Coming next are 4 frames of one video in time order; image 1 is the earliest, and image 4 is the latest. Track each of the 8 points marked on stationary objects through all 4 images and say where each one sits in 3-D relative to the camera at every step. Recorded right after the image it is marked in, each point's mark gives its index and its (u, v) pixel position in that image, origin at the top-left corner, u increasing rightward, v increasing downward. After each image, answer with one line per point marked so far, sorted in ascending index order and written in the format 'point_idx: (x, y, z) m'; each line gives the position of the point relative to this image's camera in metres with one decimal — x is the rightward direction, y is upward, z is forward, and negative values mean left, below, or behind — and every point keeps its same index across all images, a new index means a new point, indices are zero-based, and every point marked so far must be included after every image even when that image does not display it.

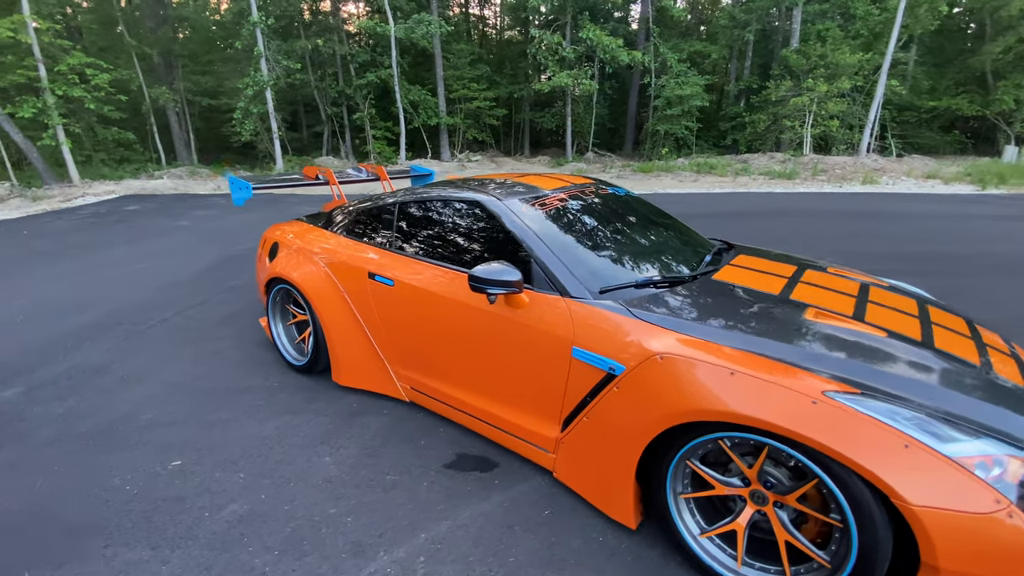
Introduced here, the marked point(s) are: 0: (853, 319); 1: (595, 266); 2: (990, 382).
0: (+1.5, -0.1, +2.1) m
1: (+0.4, +0.1, +2.5) m
2: (+1.8, -0.4, +1.8) m
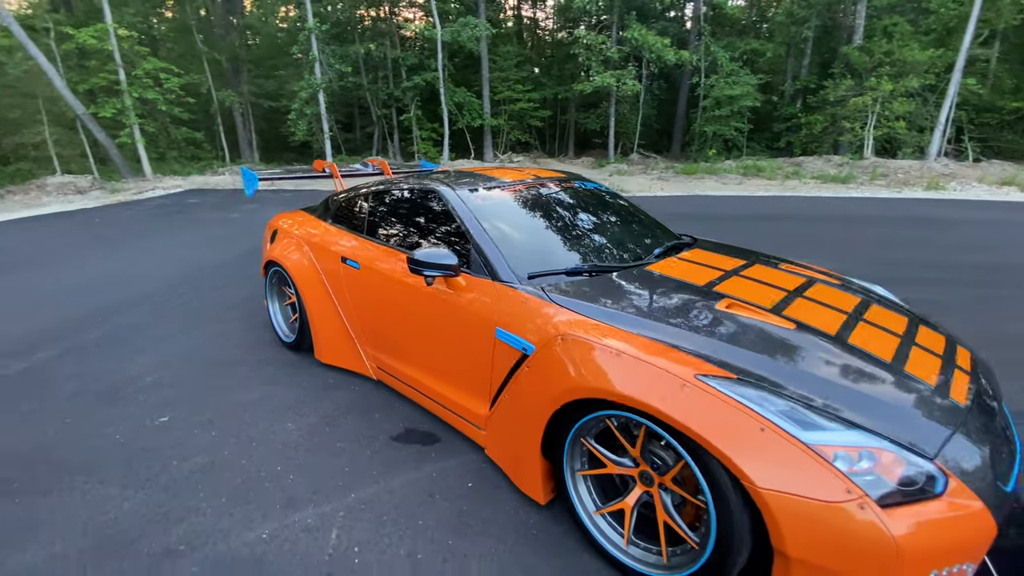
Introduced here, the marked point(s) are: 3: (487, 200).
0: (+1.1, -0.1, +2.1) m
1: (+0.1, +0.2, +2.6) m
2: (+1.4, -0.4, +1.8) m
3: (-0.2, +0.5, +2.9) m
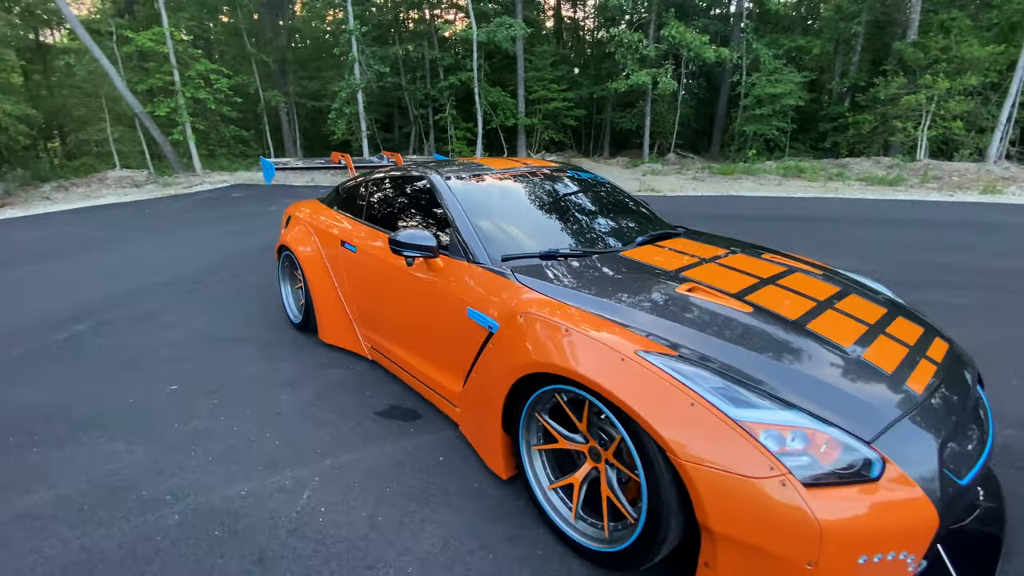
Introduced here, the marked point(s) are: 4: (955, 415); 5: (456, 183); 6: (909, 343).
0: (+0.9, 0.0, +2.1) m
1: (0.0, +0.3, +2.6) m
2: (+1.2, -0.3, +1.7) m
3: (-0.2, +0.6, +3.0) m
4: (+1.6, -0.4, +1.7) m
5: (-0.3, +0.7, +3.0) m
6: (+1.6, -0.2, +2.0) m
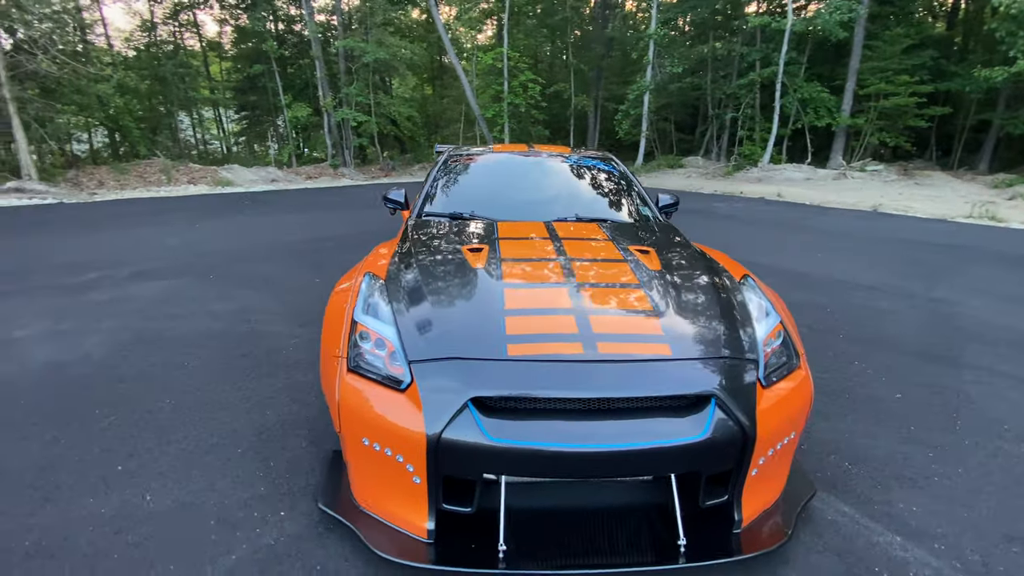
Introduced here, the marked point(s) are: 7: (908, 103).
0: (-0.1, +0.1, +2.4) m
1: (-0.4, +0.6, +3.4) m
2: (-0.1, -0.2, +1.9) m
3: (-0.4, +1.0, +3.7) m
4: (+0.2, -0.4, +1.7) m
5: (-0.4, +1.0, +3.8) m
6: (+0.4, -0.2, +1.9) m
7: (+16.4, +7.6, +19.7) m
